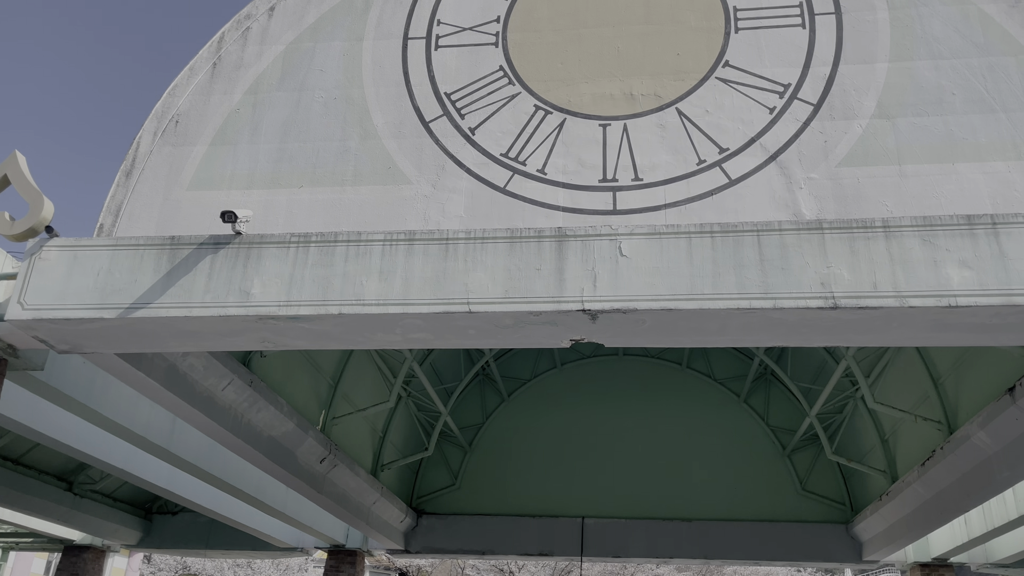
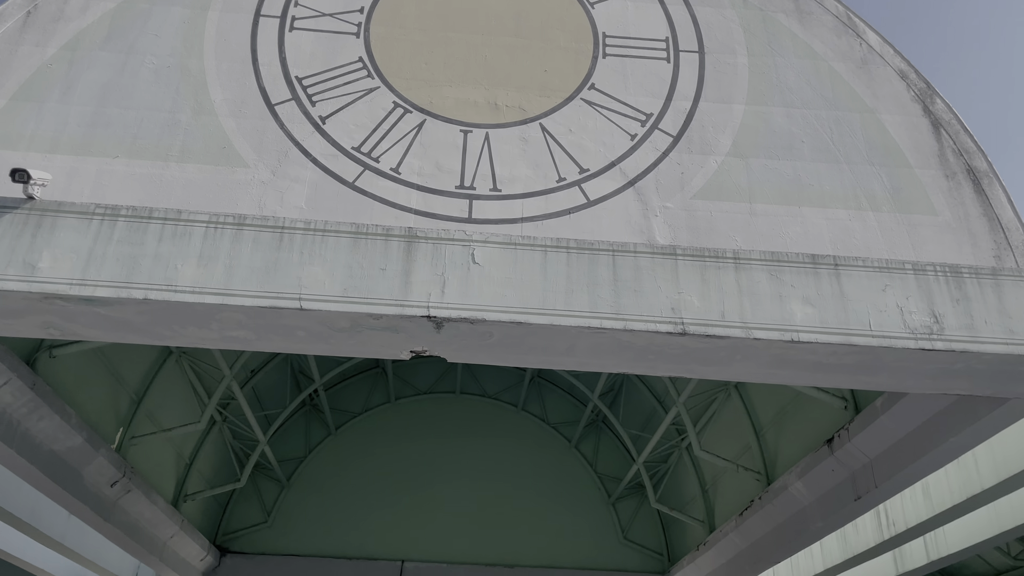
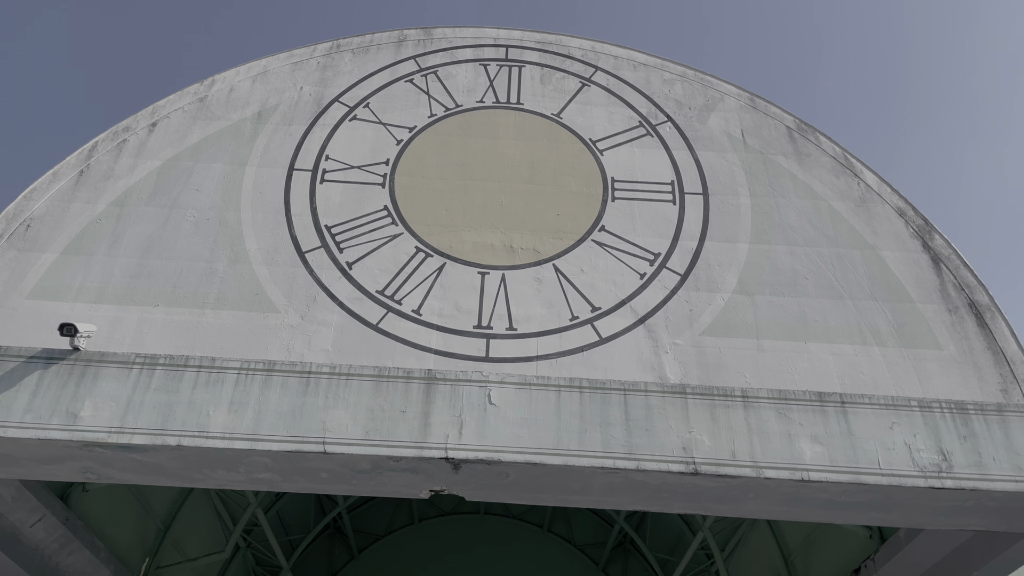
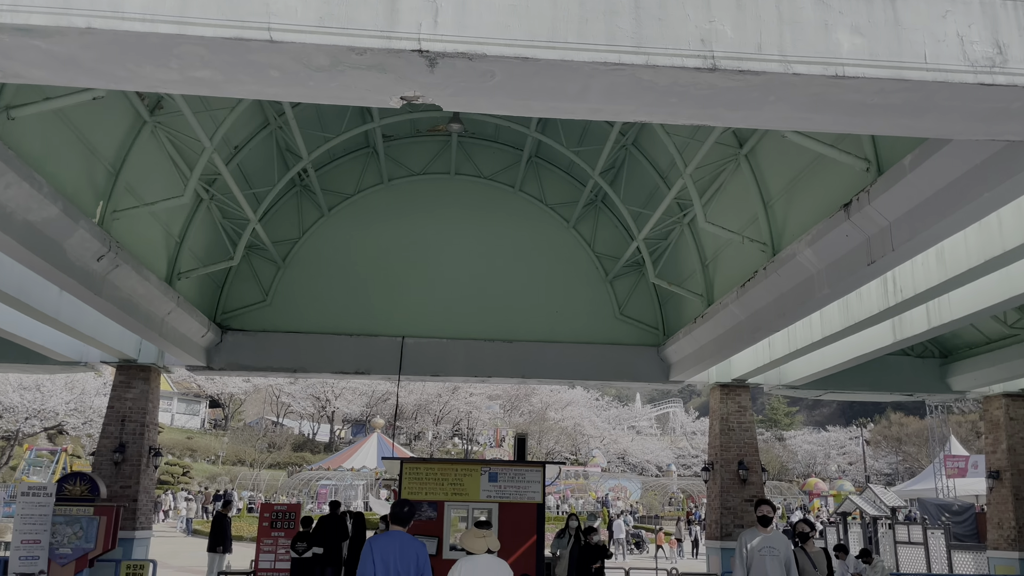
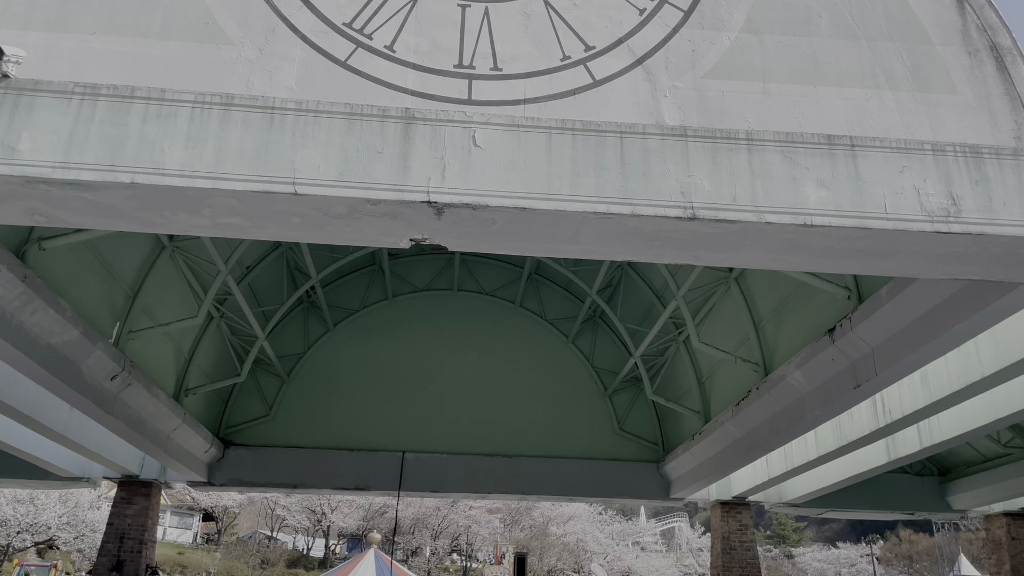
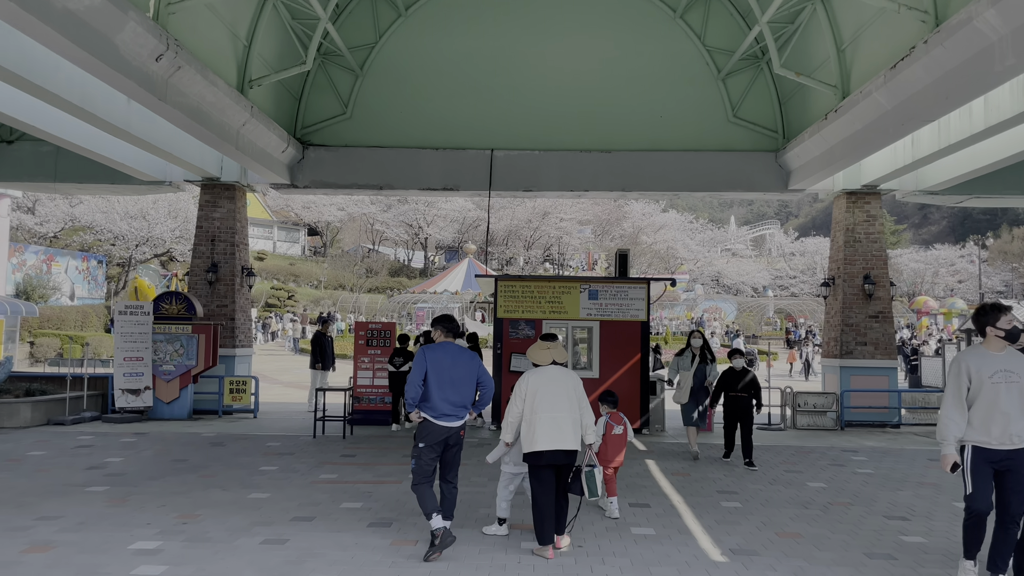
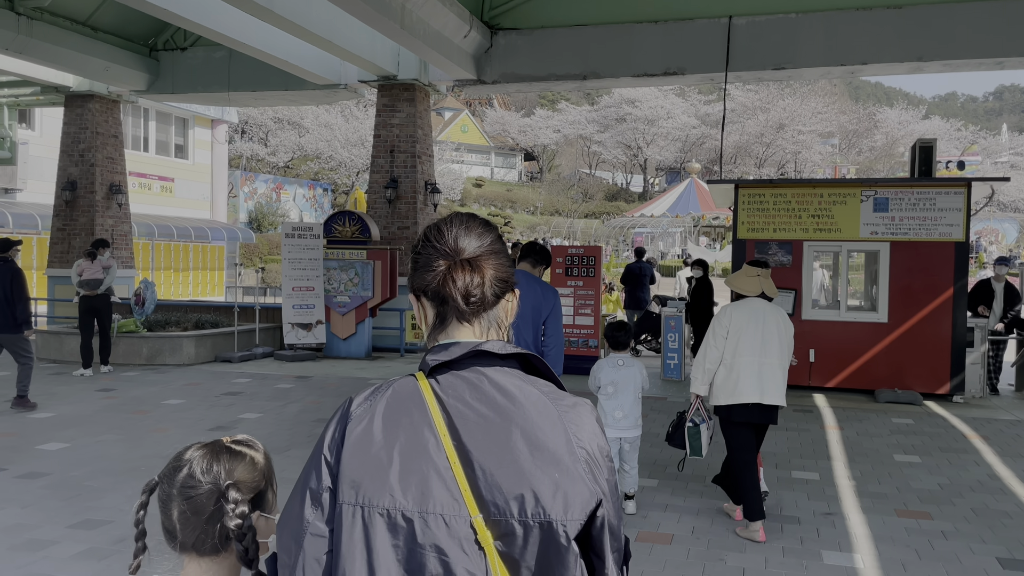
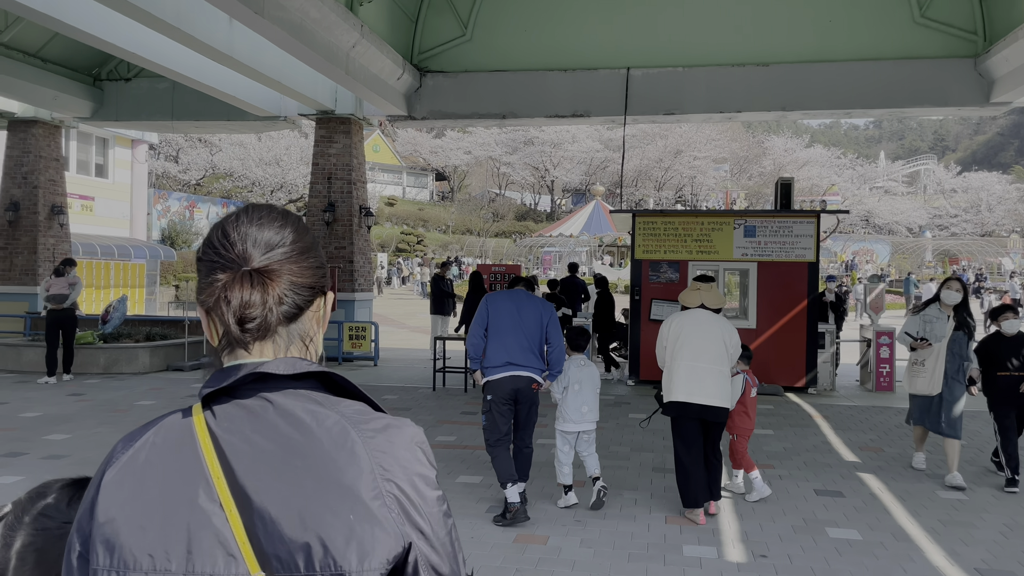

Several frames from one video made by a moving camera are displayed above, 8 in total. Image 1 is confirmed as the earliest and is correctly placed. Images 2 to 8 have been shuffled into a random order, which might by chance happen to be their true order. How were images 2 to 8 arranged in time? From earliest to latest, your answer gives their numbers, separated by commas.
3, 2, 5, 4, 6, 8, 7
